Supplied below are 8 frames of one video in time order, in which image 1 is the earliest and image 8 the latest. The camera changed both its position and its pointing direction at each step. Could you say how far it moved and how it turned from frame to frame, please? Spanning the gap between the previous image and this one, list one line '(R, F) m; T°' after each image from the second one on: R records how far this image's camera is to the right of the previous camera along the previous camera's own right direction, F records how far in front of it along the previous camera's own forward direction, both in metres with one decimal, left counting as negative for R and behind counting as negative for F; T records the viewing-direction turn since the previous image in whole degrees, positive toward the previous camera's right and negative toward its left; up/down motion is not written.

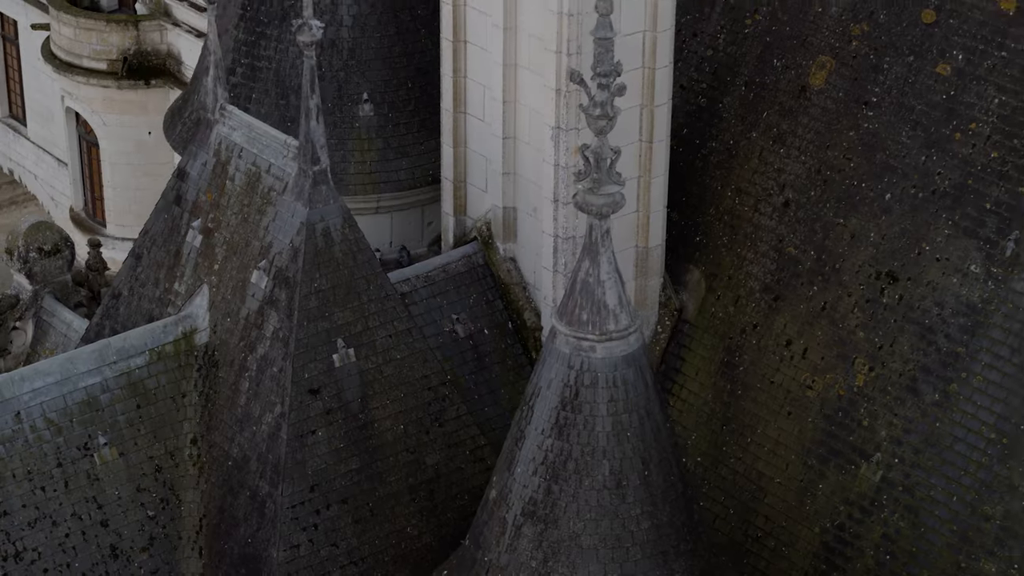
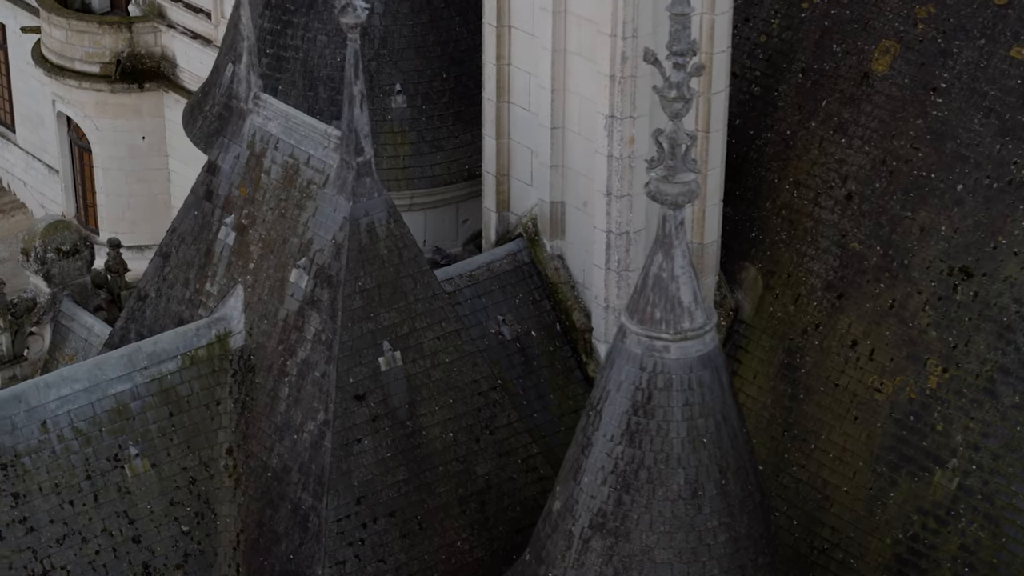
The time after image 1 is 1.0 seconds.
(-0.8, +1.2) m; +1°
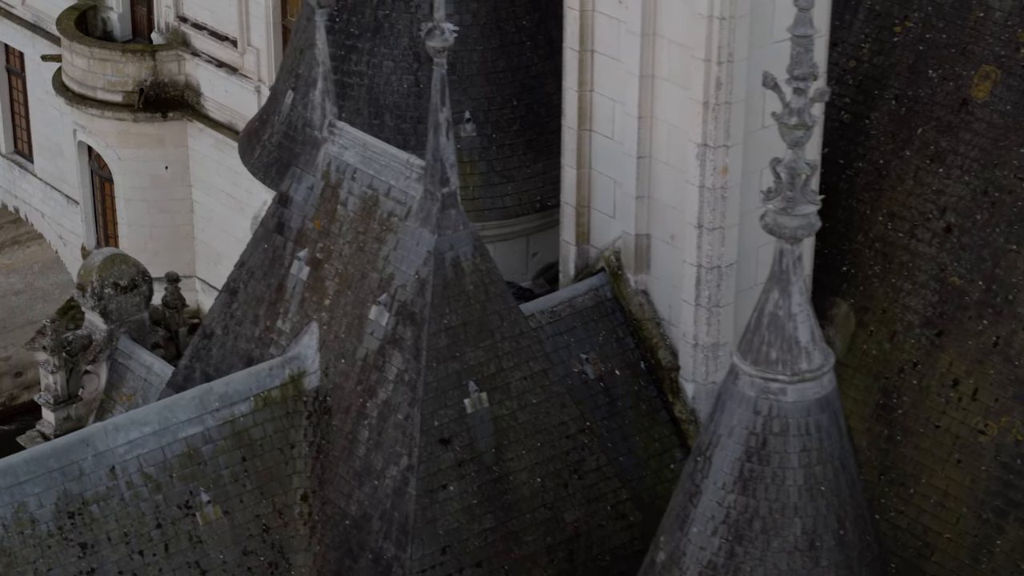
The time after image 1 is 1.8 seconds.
(-0.8, +1.0) m; 0°
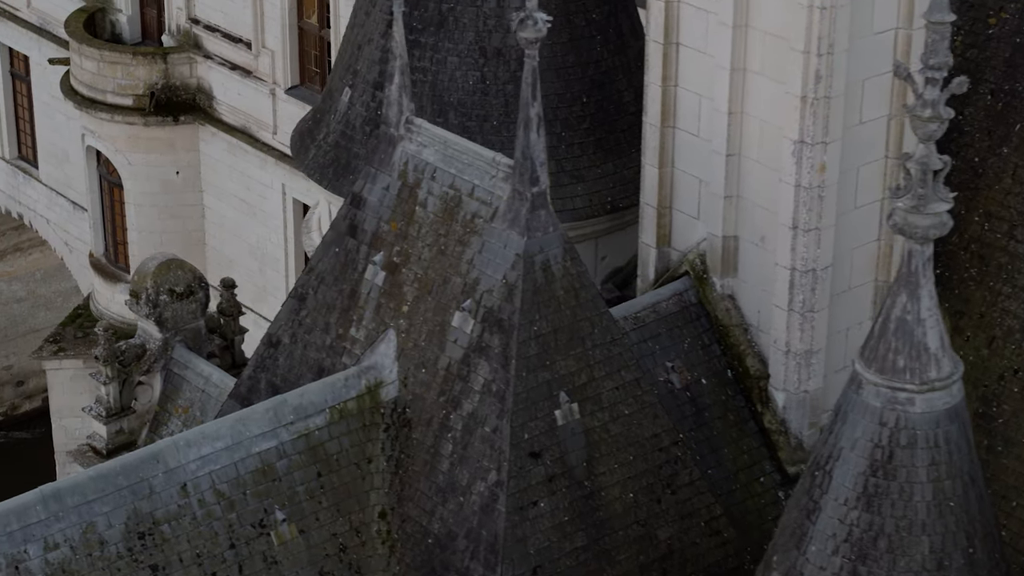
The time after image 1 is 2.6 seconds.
(-0.9, +1.0) m; 0°
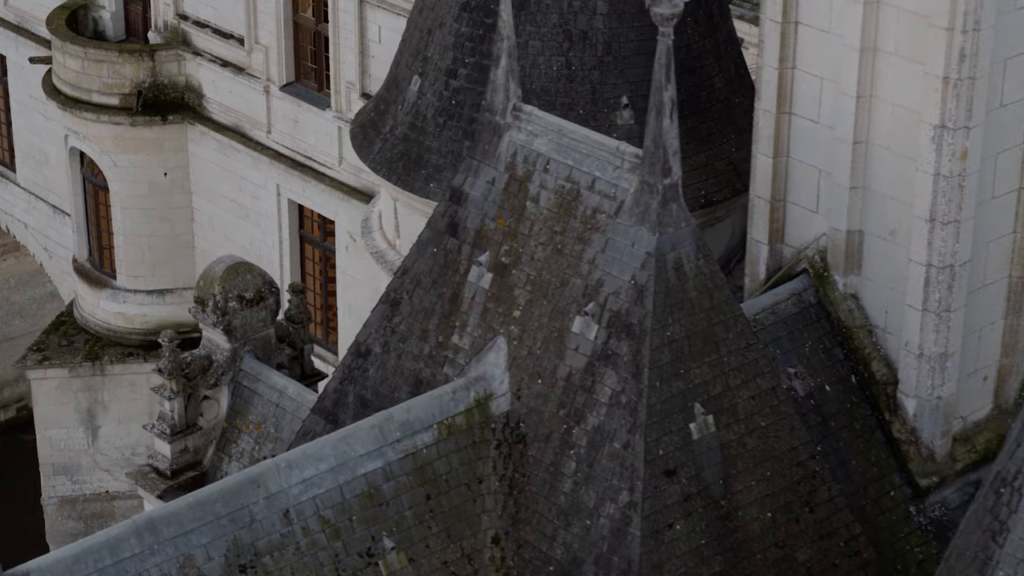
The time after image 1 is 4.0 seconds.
(-1.4, +1.6) m; +1°
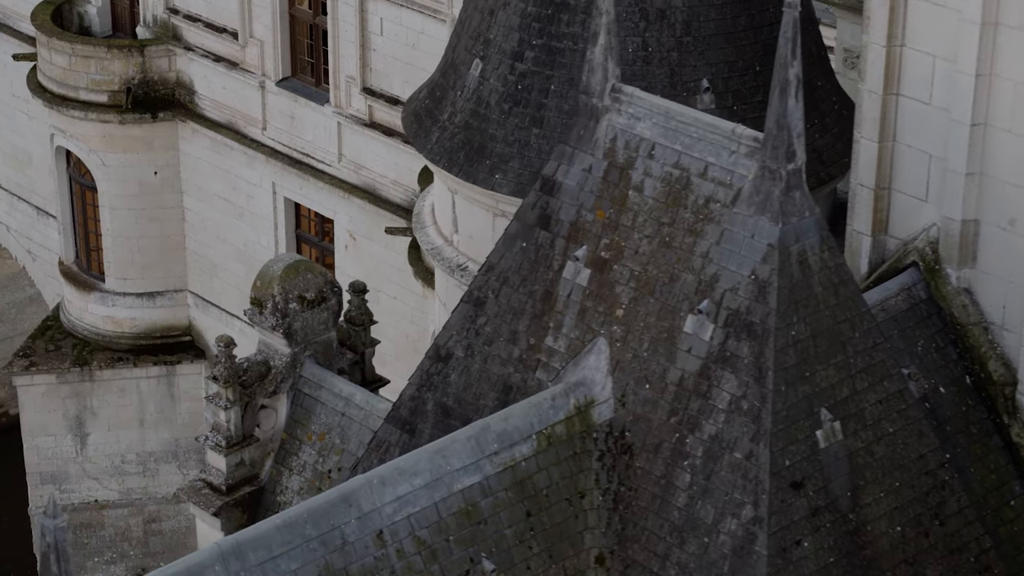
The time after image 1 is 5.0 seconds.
(-1.0, +1.4) m; +1°
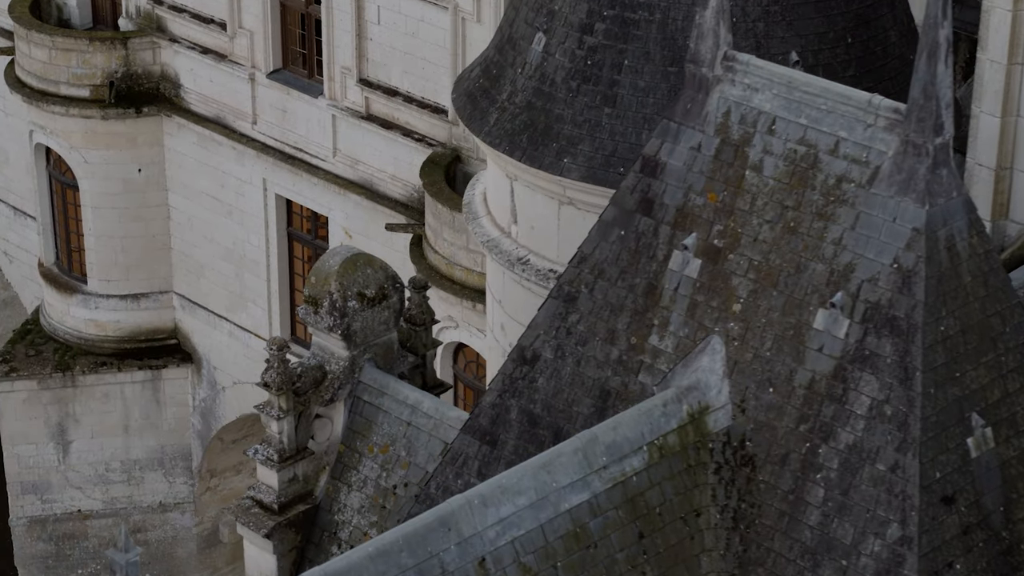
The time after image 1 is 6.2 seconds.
(-0.9, +1.7) m; +1°
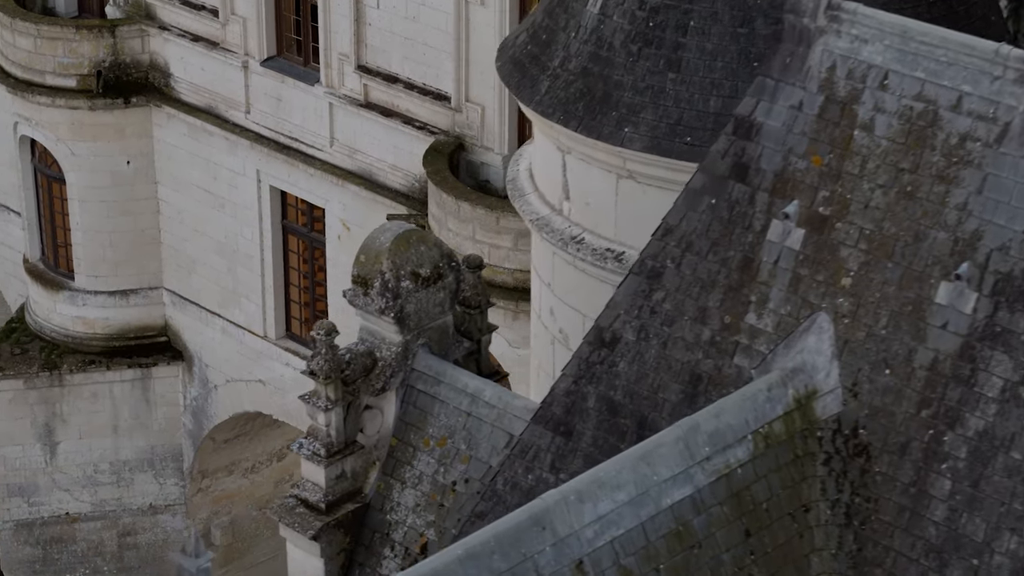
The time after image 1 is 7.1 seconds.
(-0.7, +1.3) m; +1°
